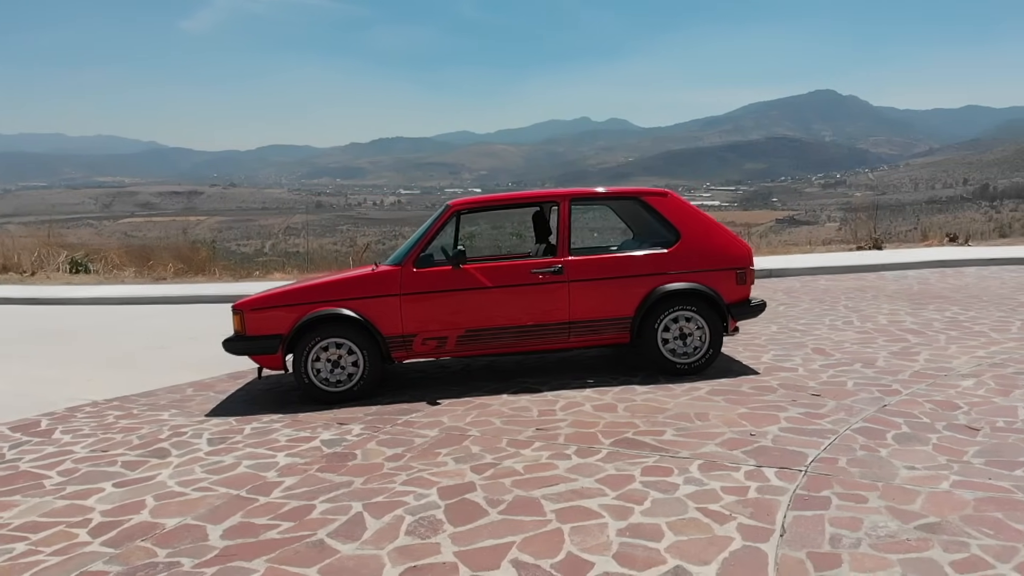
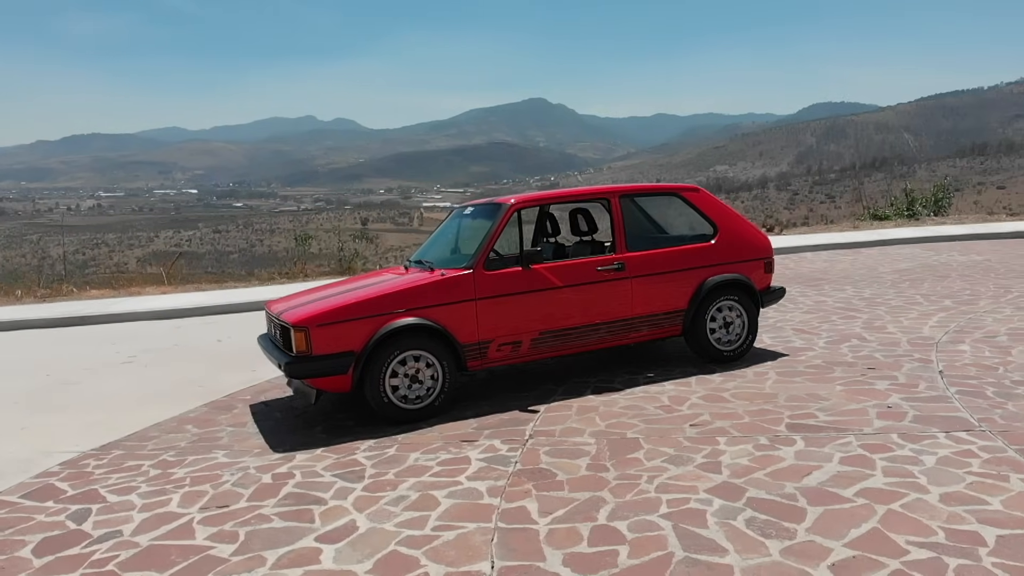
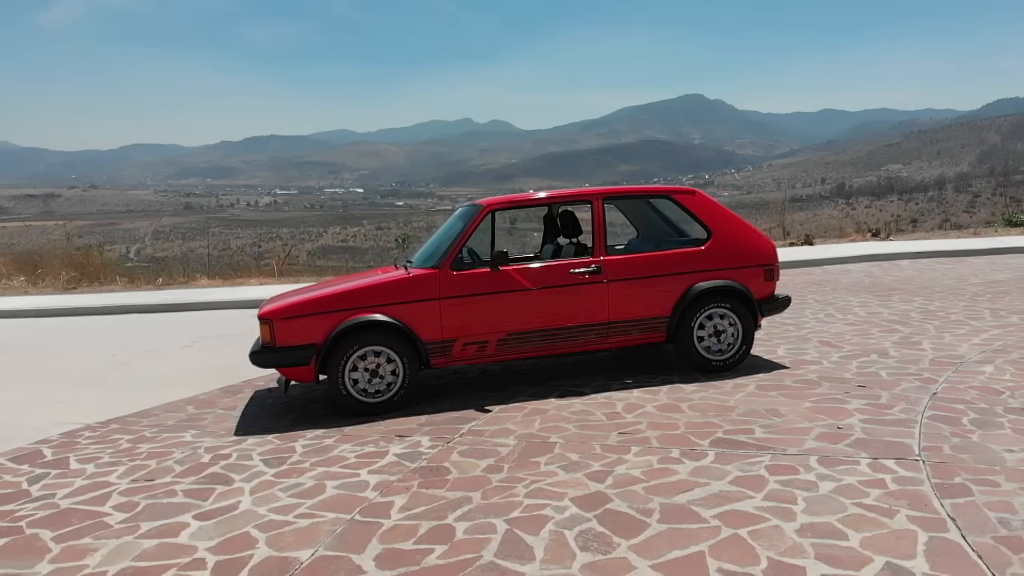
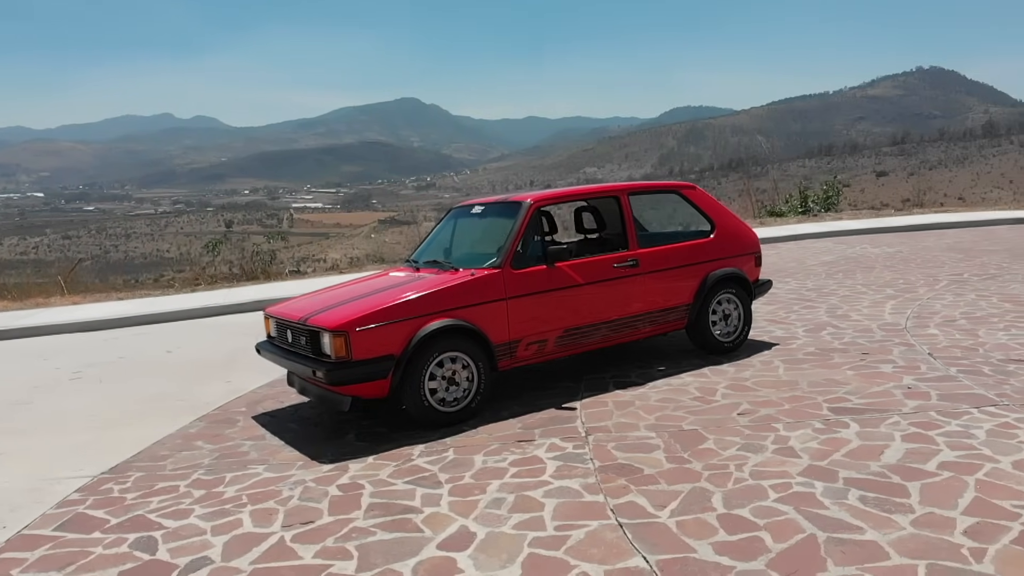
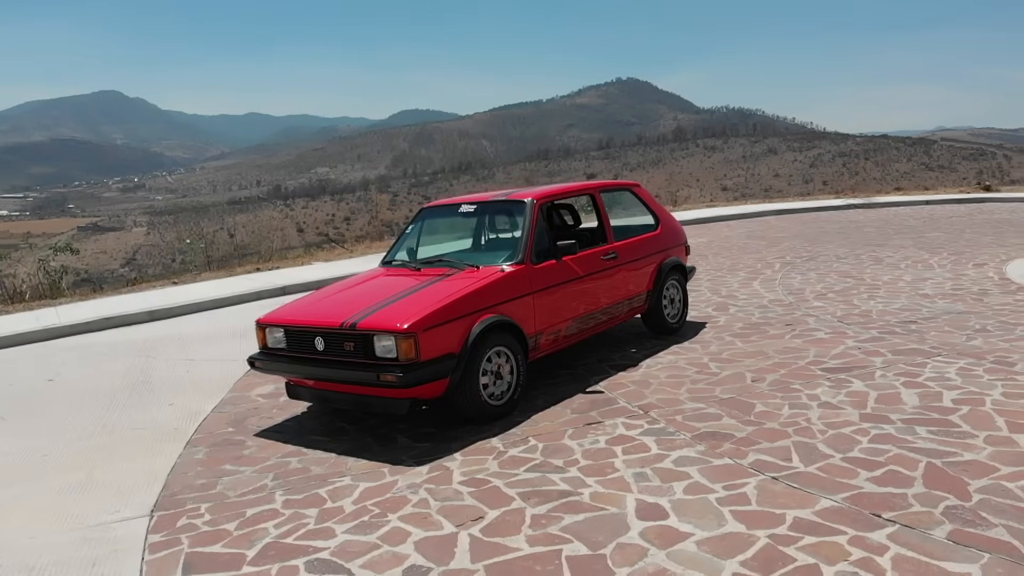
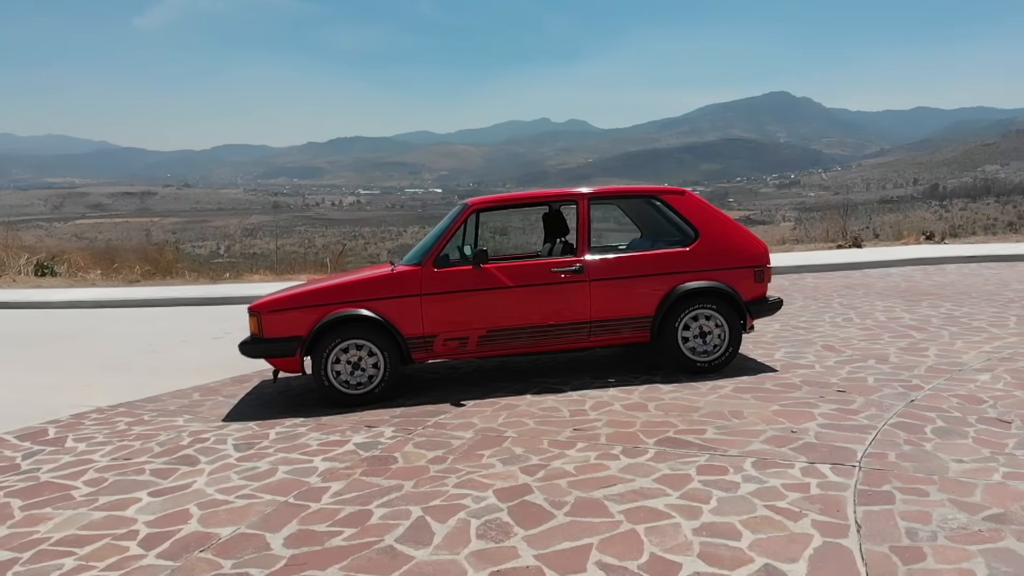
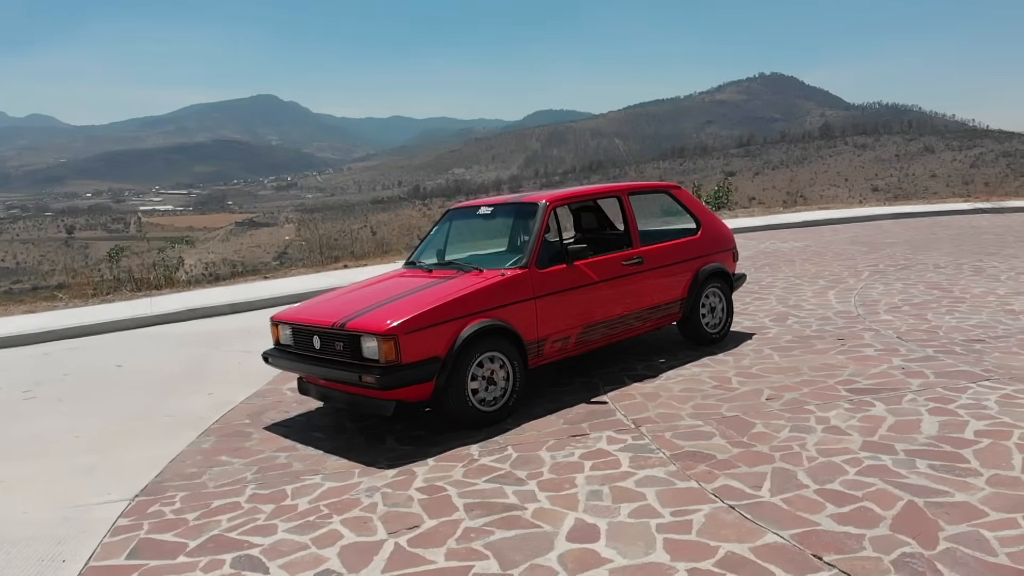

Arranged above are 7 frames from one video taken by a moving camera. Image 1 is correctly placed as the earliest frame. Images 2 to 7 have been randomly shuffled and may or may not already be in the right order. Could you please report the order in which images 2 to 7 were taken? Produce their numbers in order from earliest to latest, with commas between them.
6, 3, 2, 4, 7, 5
